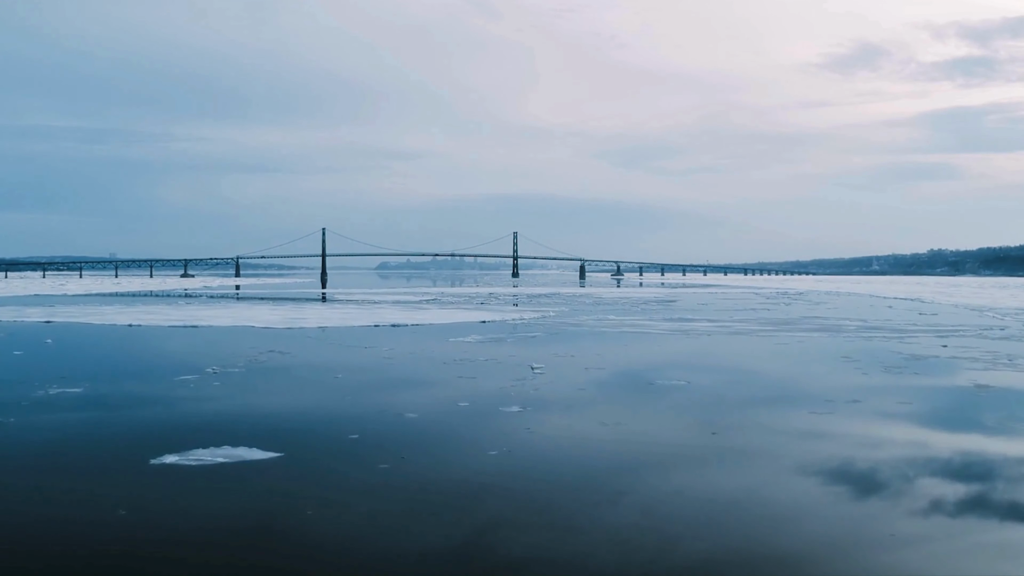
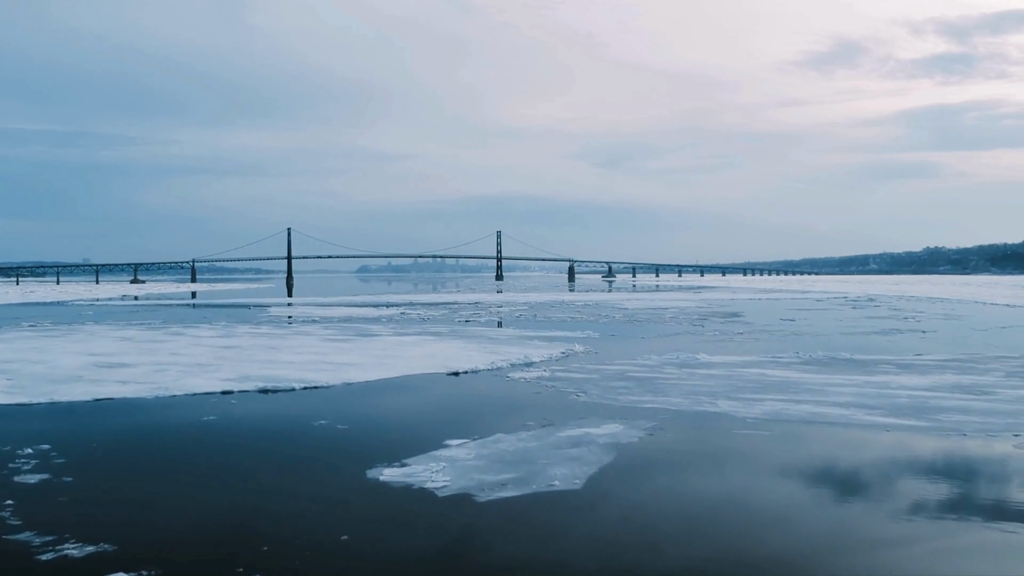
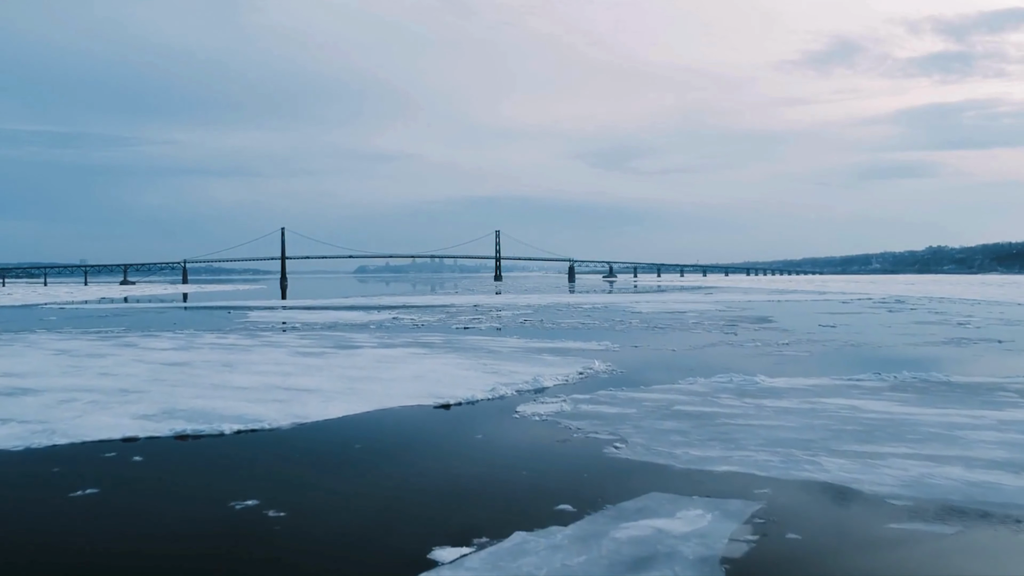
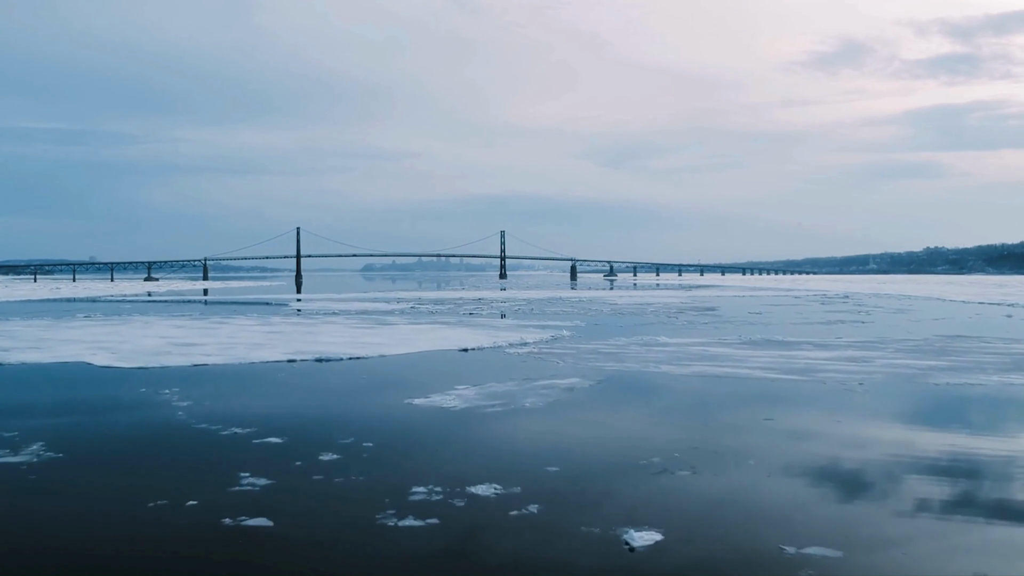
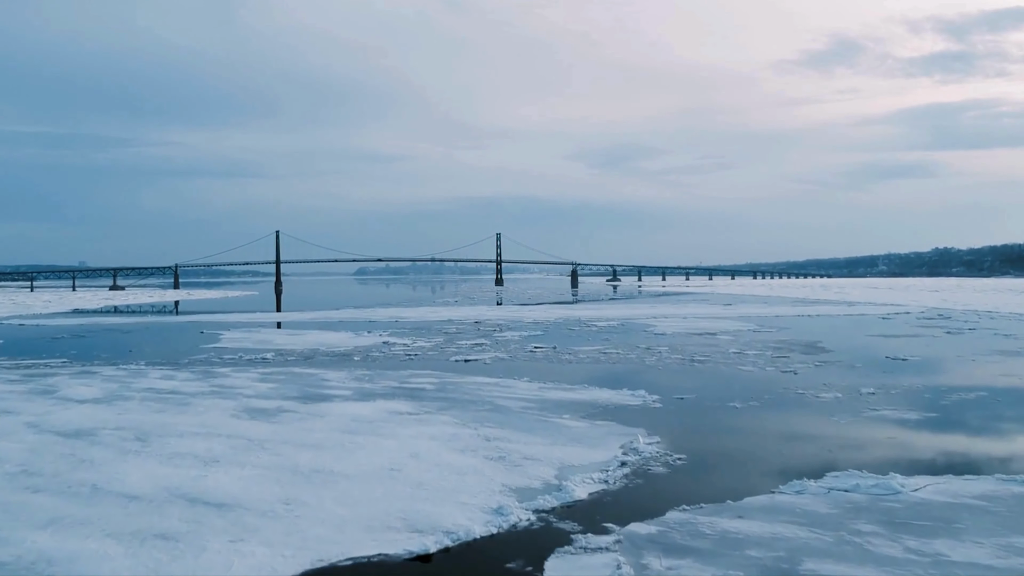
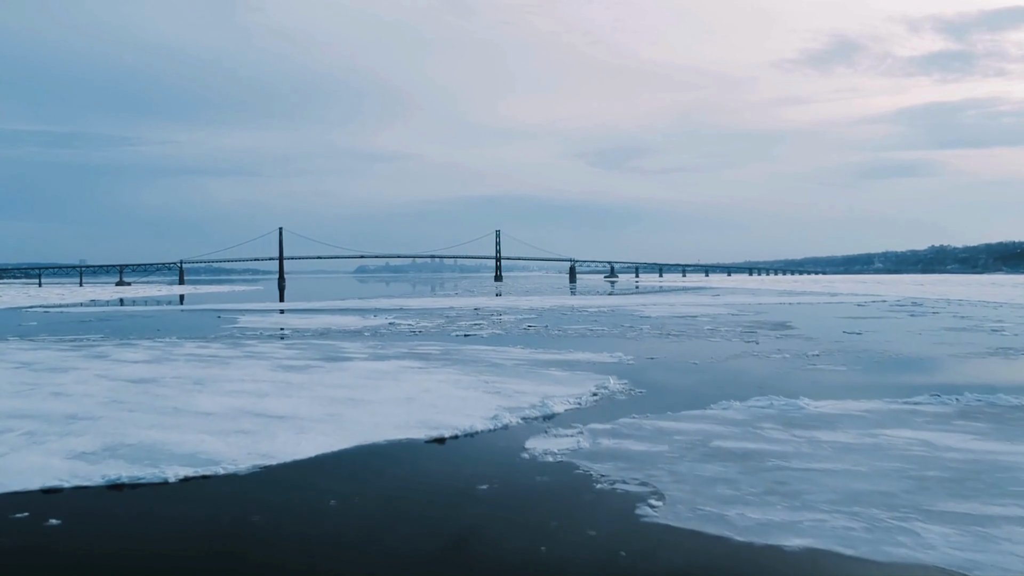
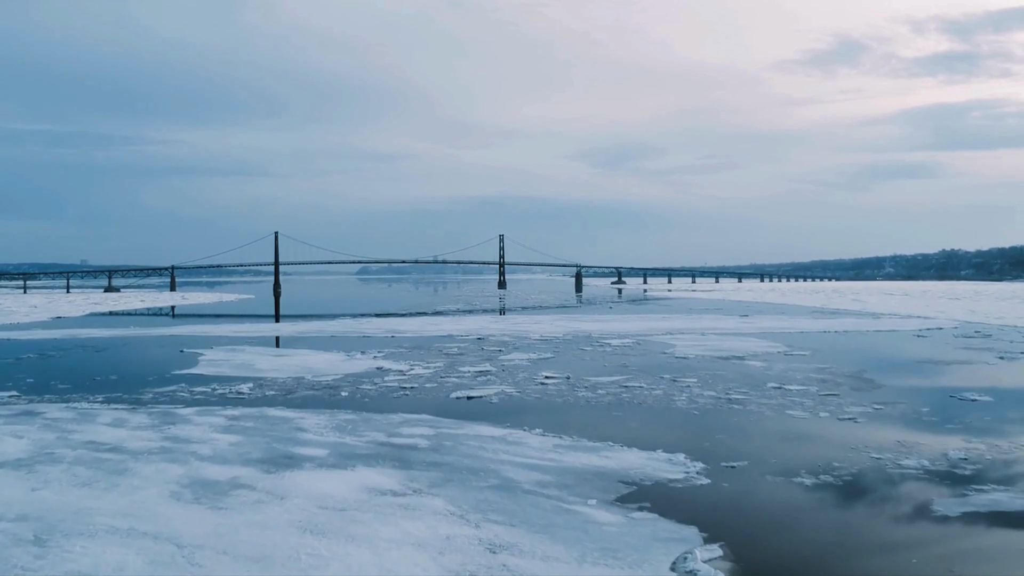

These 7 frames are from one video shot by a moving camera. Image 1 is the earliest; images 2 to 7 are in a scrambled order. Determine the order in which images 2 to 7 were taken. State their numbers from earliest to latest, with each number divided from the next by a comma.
4, 2, 3, 6, 5, 7
